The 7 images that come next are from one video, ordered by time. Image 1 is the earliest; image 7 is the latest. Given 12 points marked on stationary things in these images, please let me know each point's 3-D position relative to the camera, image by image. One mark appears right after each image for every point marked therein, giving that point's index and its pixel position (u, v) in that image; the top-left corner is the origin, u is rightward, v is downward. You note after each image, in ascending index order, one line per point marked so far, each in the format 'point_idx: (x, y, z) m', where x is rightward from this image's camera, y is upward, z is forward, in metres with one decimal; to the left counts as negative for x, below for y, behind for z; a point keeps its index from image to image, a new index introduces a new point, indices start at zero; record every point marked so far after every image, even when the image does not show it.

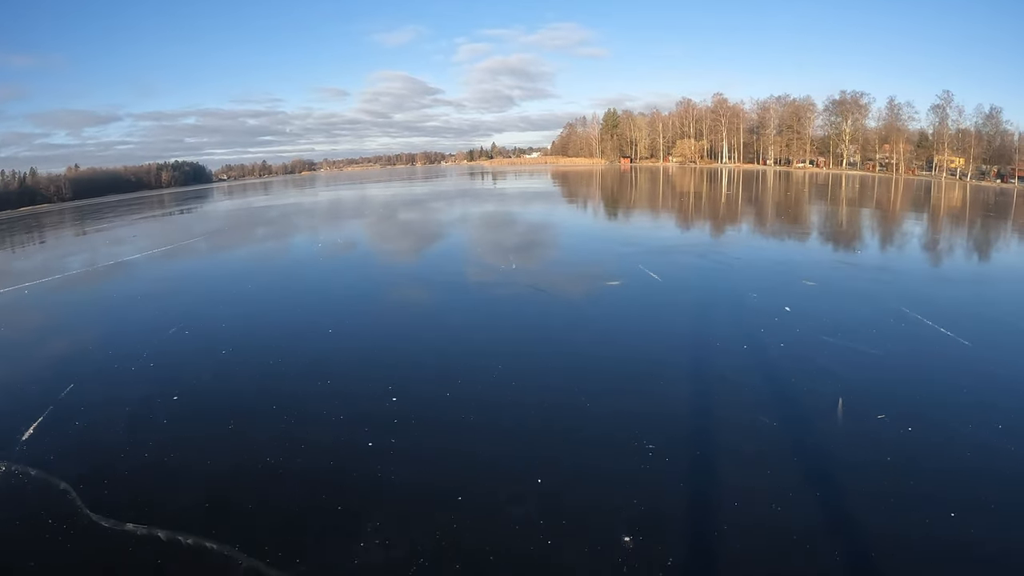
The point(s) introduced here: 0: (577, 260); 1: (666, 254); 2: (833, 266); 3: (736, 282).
0: (+2.2, +1.2, +17.6) m
1: (+5.3, +1.4, +18.5) m
2: (+9.7, +0.8, +16.9) m
3: (+6.2, +0.5, +15.3) m
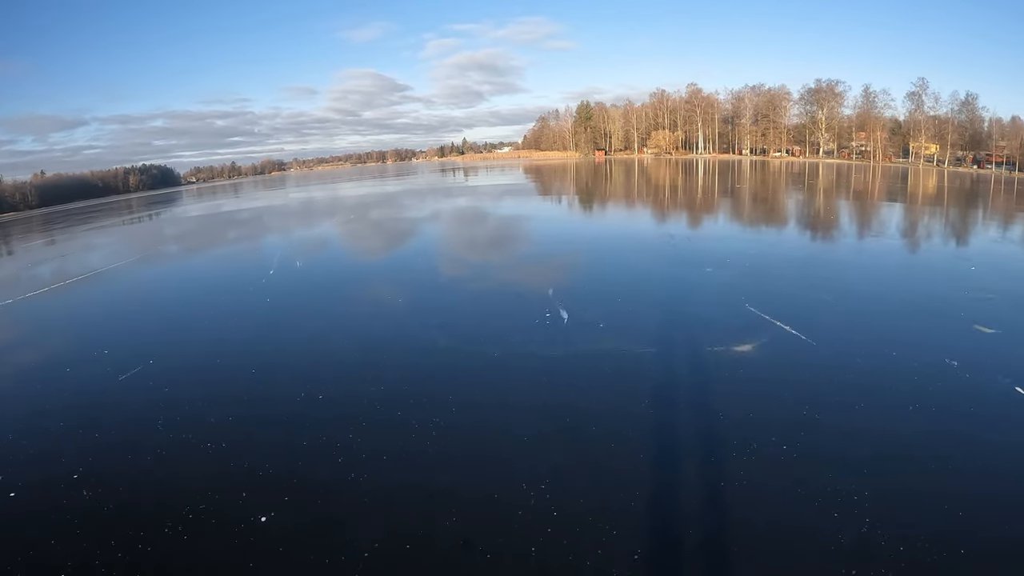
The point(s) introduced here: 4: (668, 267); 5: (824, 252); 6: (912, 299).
0: (+1.5, +1.3, +16.8) m
1: (+4.5, +1.5, +17.9) m
2: (+8.9, +1.0, +16.5) m
3: (+5.6, +0.7, +14.7) m
4: (+4.0, +0.9, +15.0) m
5: (+9.3, +1.2, +16.8) m
6: (+8.4, -0.2, +12.1) m
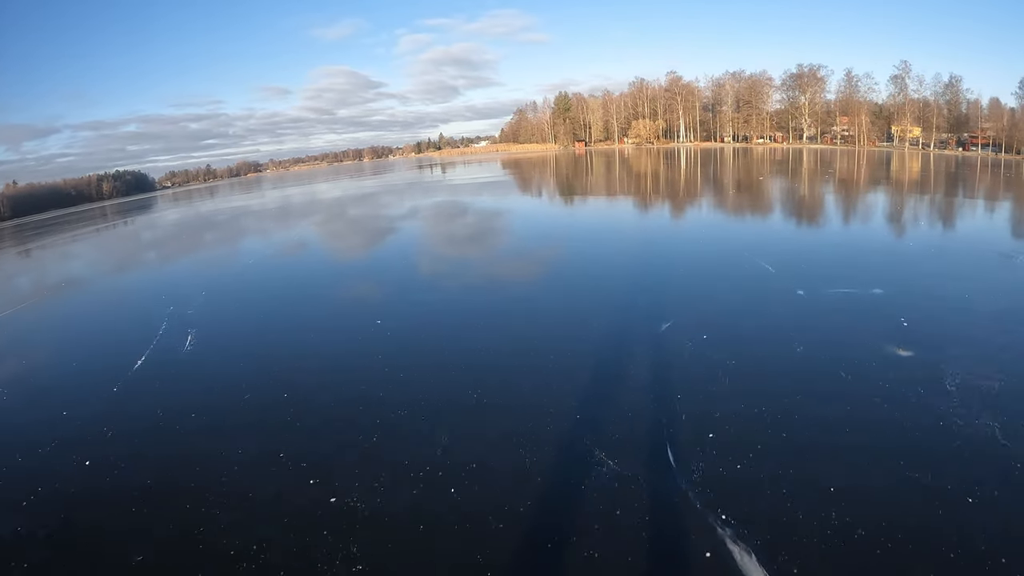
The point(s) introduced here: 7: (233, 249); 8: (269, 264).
0: (+0.9, +1.4, +16.2) m
1: (+3.9, +1.7, +17.3) m
2: (+8.4, +1.4, +16.0) m
3: (+5.1, +0.9, +14.2) m
4: (+3.6, +1.0, +14.4) m
5: (+8.7, +1.5, +16.4) m
6: (+8.1, +0.1, +11.6) m
7: (-9.4, +1.4, +19.4) m
8: (-7.0, +0.9, +16.6) m
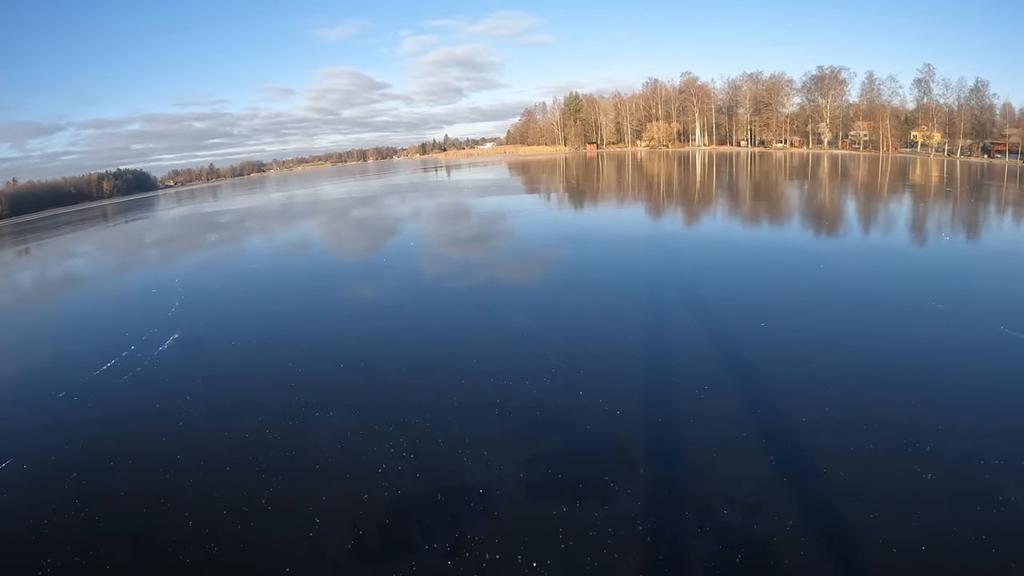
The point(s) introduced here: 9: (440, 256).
0: (+1.3, +1.2, +15.6) m
1: (+4.2, +1.5, +16.7) m
2: (+8.8, +1.1, +15.4) m
3: (+5.5, +0.6, +13.6) m
4: (+3.9, +0.8, +13.8) m
5: (+9.1, +1.2, +15.8) m
6: (+8.4, -0.2, +11.0) m
7: (-9.1, +1.3, +18.8) m
8: (-6.6, +0.8, +16.1) m
9: (-1.9, +0.9, +15.0) m
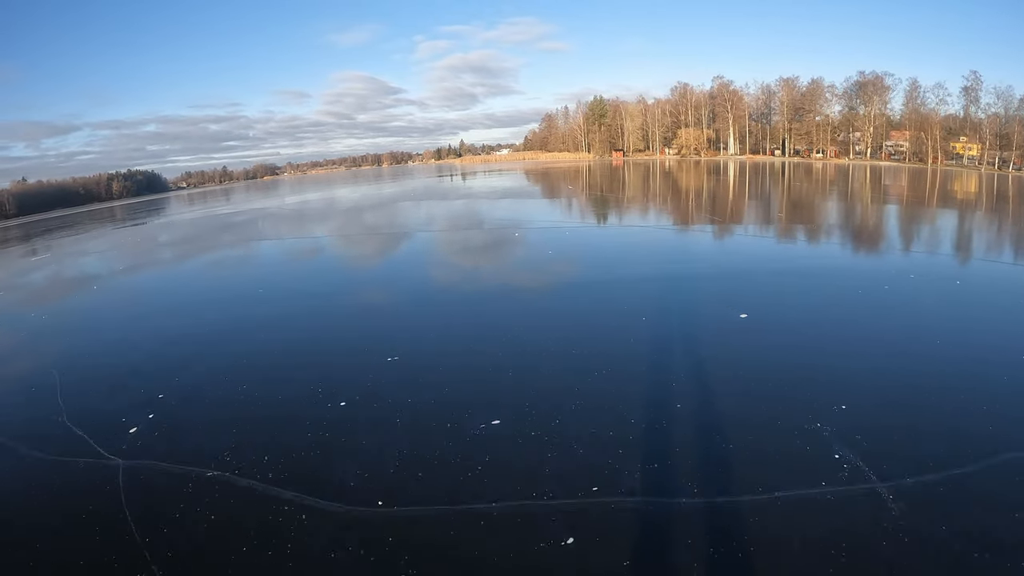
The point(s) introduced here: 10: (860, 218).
0: (+1.9, +0.8, +14.7) m
1: (+4.9, +1.0, +15.7) m
2: (+9.4, +0.6, +14.4) m
3: (+6.0, +0.2, +12.6) m
4: (+4.5, +0.4, +12.8) m
5: (+9.7, +0.7, +14.7) m
6: (+8.9, -0.6, +10.0) m
7: (-8.4, +1.1, +18.1) m
8: (-6.0, +0.5, +15.3) m
9: (-1.3, +0.5, +14.2) m
10: (+11.6, +2.3, +19.2) m
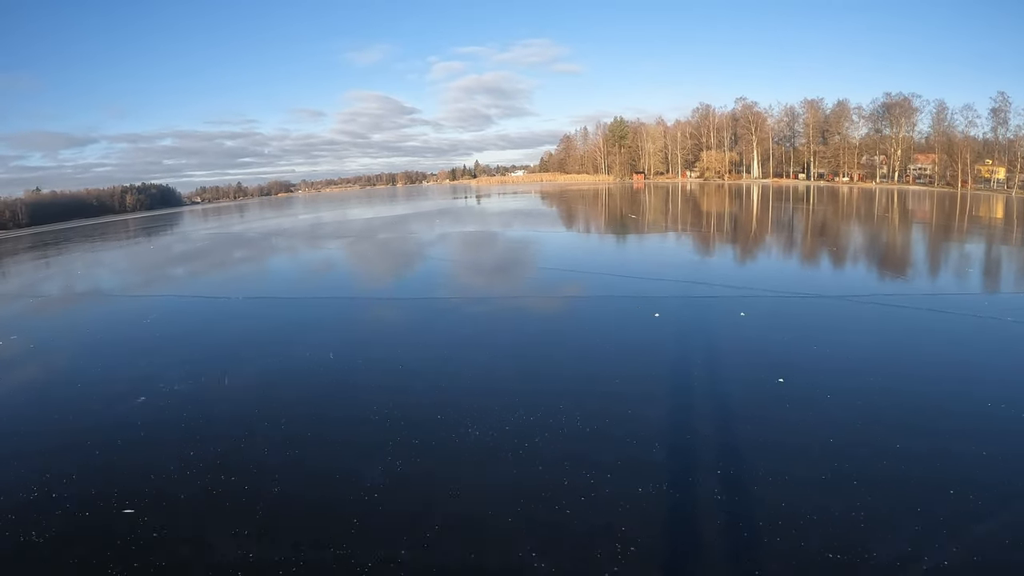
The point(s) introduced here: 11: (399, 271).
0: (+2.4, +0.3, +14.2) m
1: (+5.3, +0.5, +15.2) m
2: (+9.8, 0.0, +13.8) m
3: (+6.4, -0.3, +12.1) m
4: (+4.9, -0.1, +12.3) m
5: (+10.1, +0.1, +14.2) m
6: (+9.3, -1.0, +9.4) m
7: (-7.9, +0.7, +17.8) m
8: (-5.5, +0.1, +14.9) m
9: (-0.8, +0.1, +13.8) m
10: (+12.1, +1.5, +18.6) m
11: (-3.0, +0.4, +15.2) m
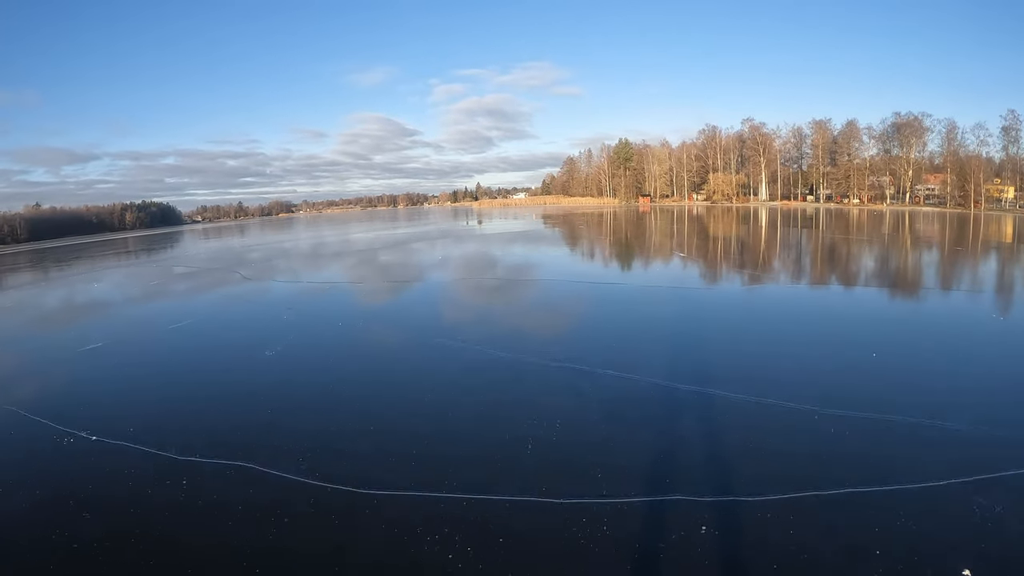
0: (+2.6, -0.1, +13.9) m
1: (+5.6, 0.0, +14.9) m
2: (+10.1, -0.5, +13.5) m
3: (+6.7, -0.6, +11.7) m
4: (+5.2, -0.5, +12.0) m
5: (+10.4, -0.4, +13.8) m
6: (+9.6, -1.3, +9.0) m
7: (-7.6, +0.1, +17.4) m
8: (-5.3, -0.3, +14.5) m
9: (-0.5, -0.3, +13.4) m
10: (+12.4, +0.8, +18.4) m
11: (-2.7, -0.1, +14.9) m
